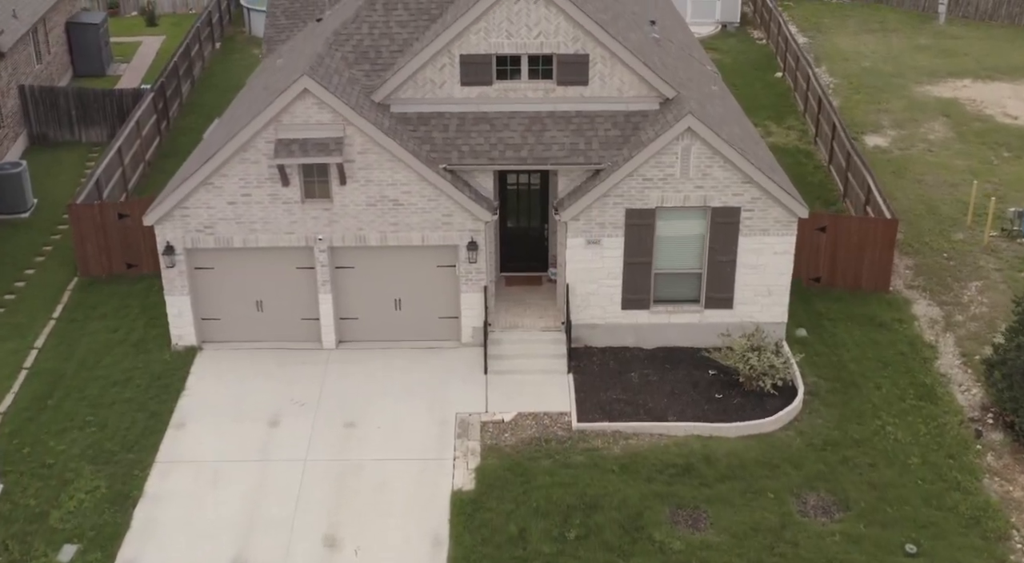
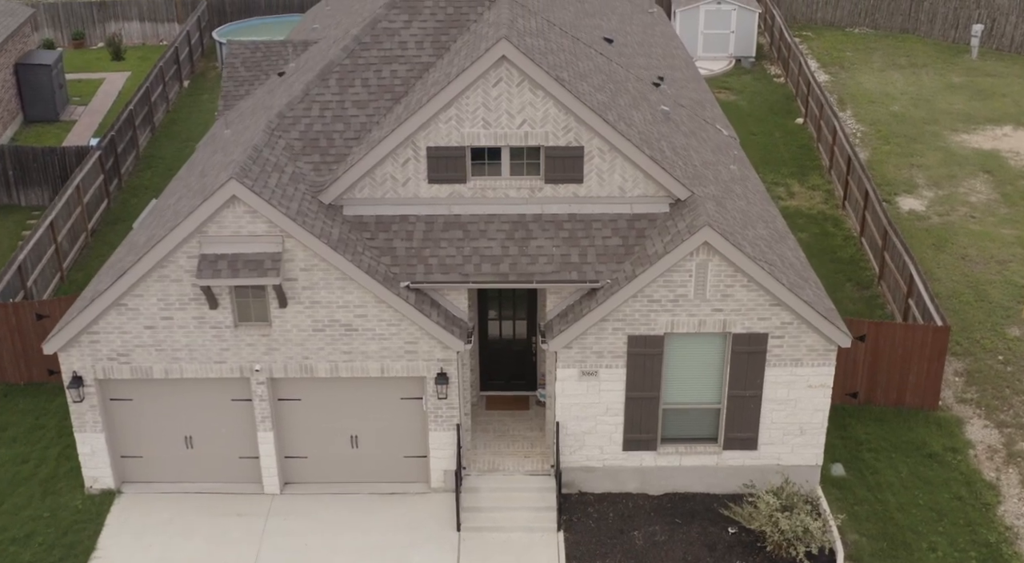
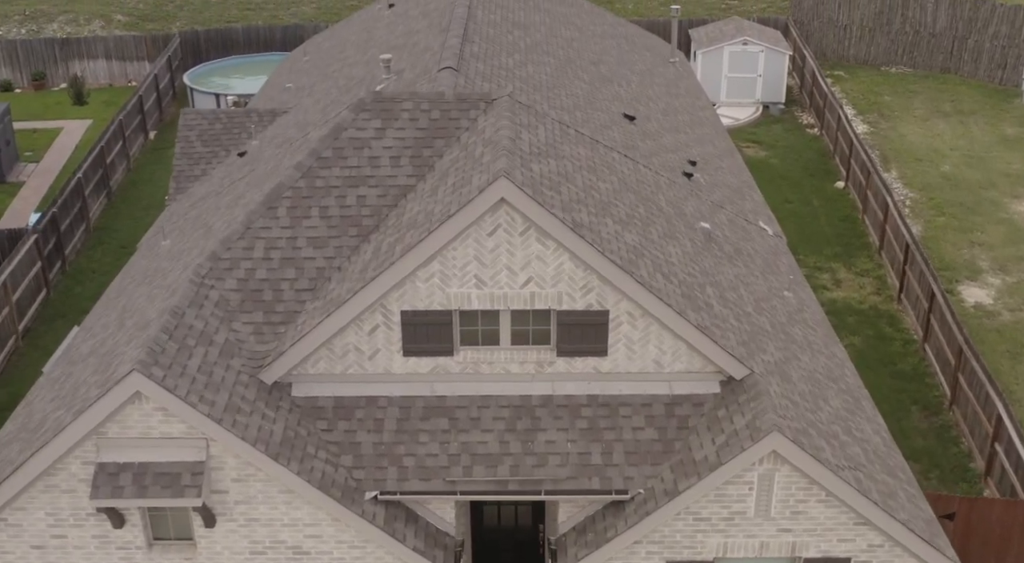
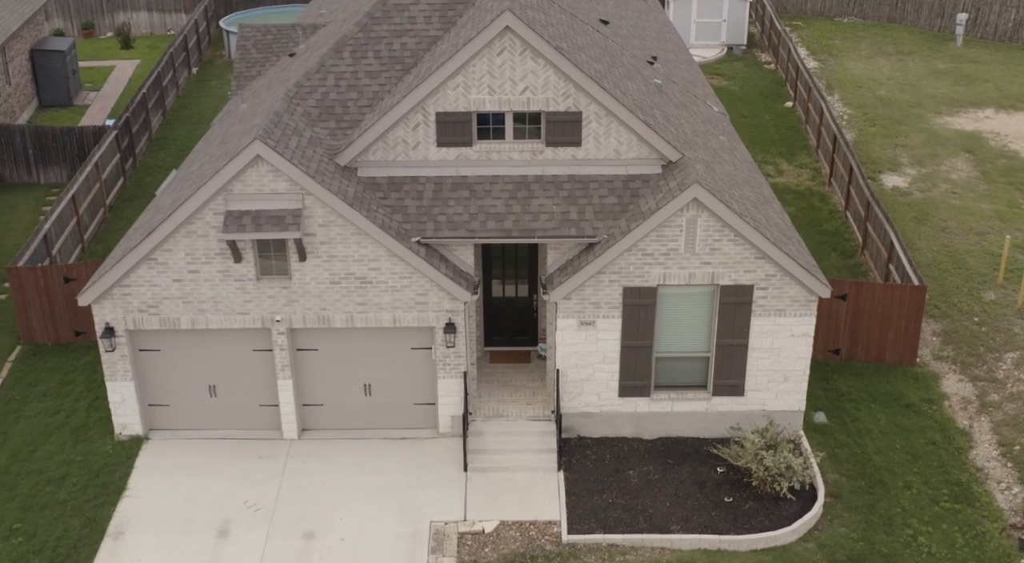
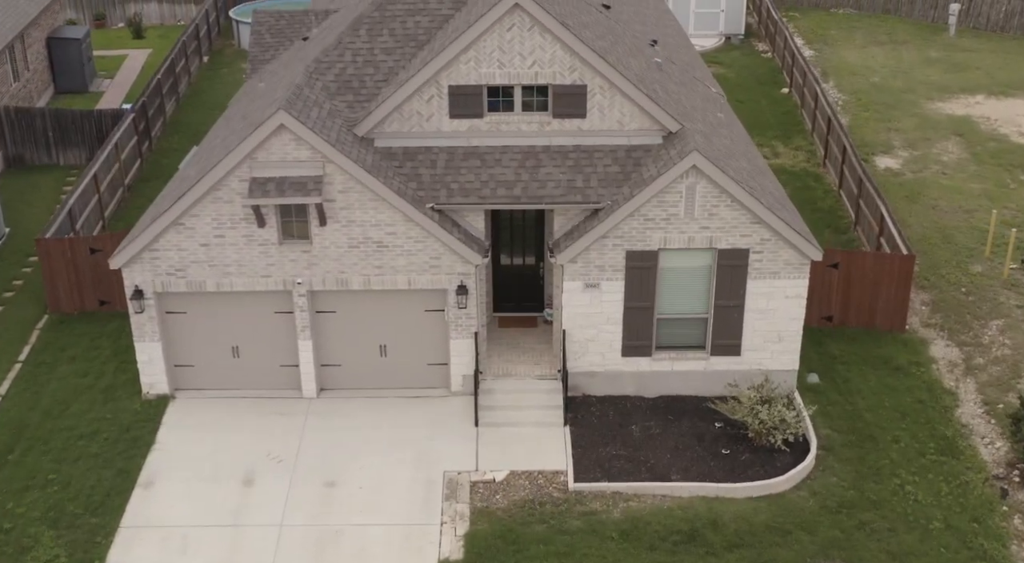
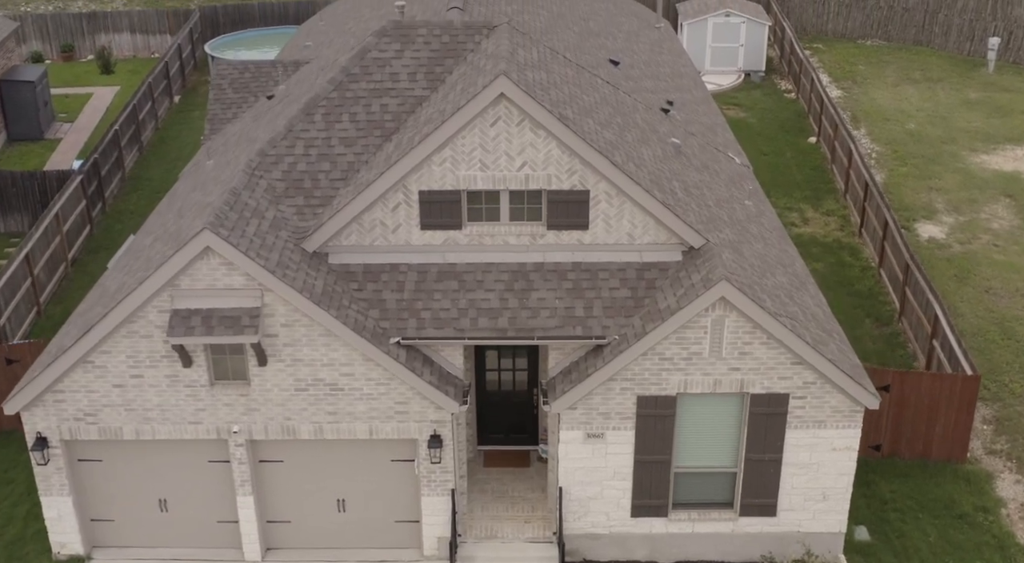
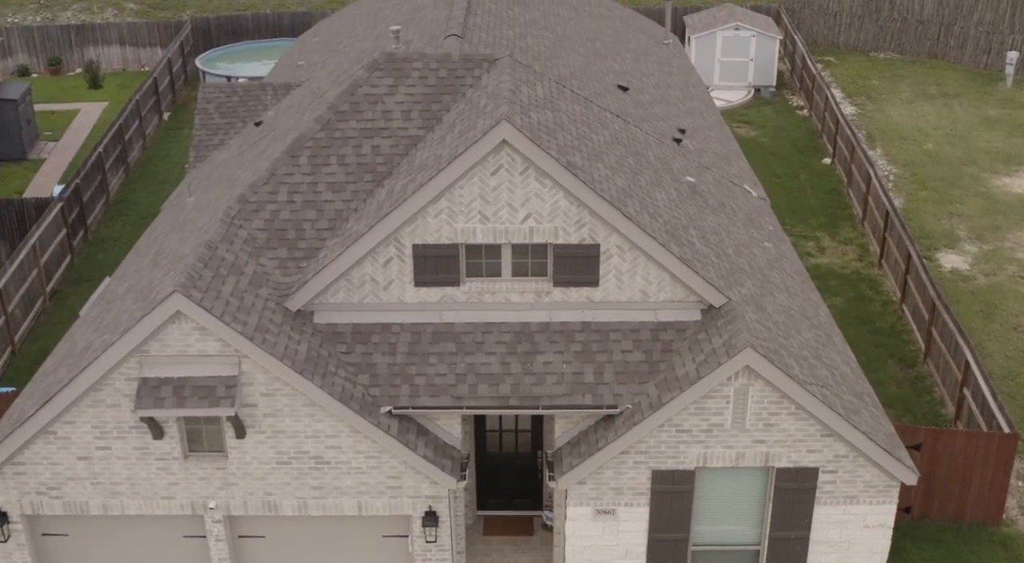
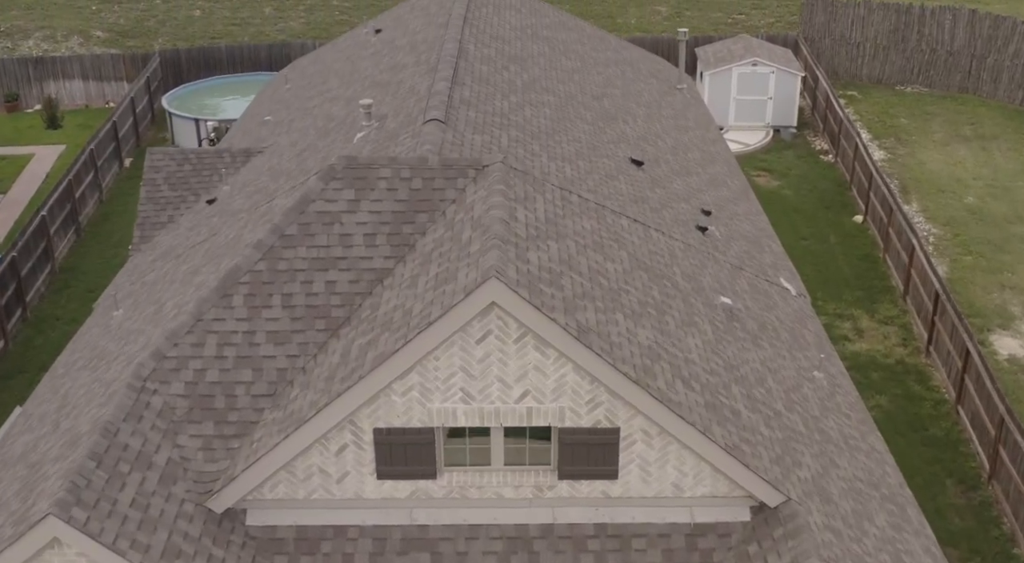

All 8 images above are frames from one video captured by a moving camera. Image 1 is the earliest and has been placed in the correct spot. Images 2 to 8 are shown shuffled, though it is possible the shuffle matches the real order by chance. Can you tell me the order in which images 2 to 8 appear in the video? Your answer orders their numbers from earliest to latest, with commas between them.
5, 4, 2, 6, 7, 3, 8
